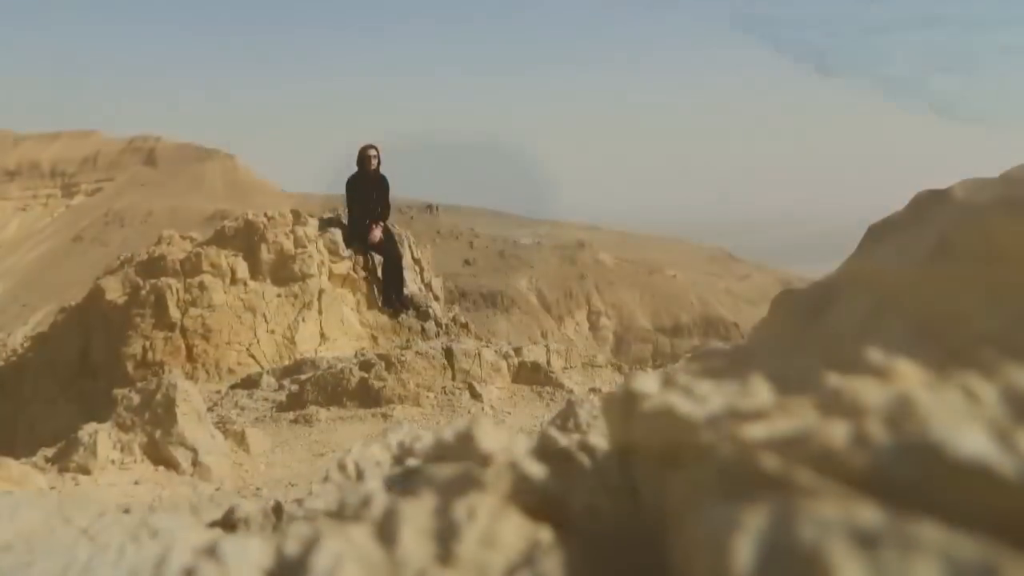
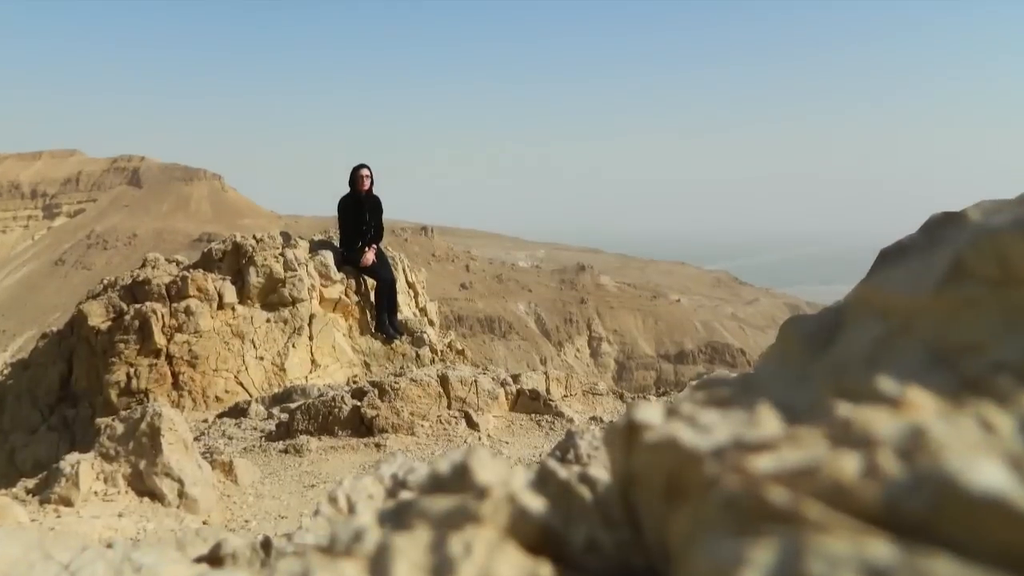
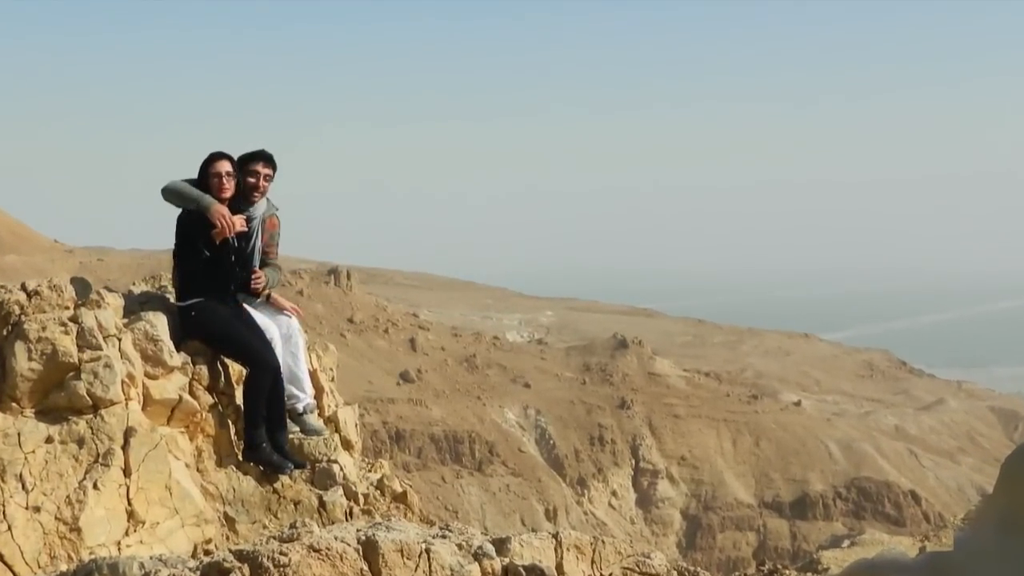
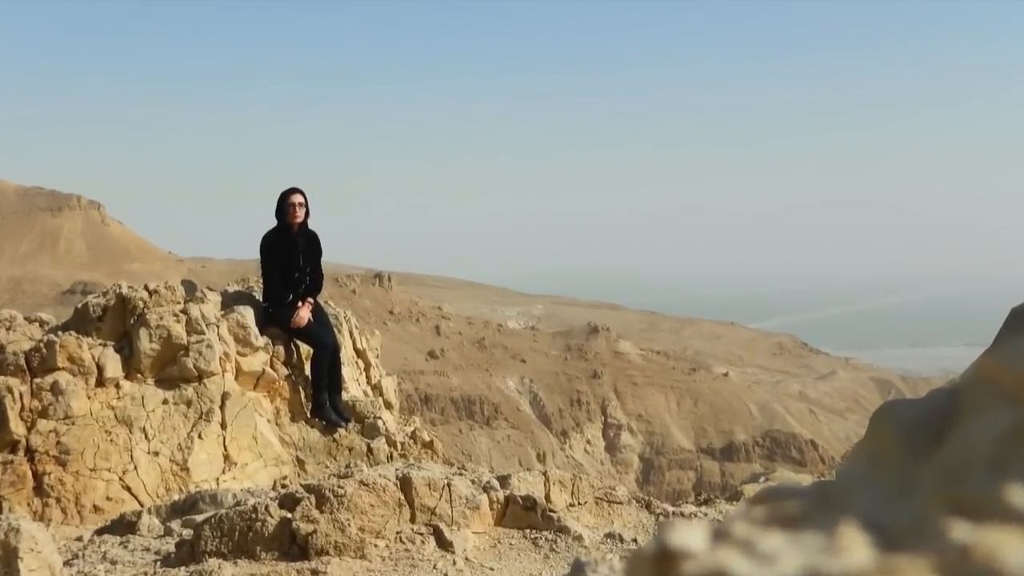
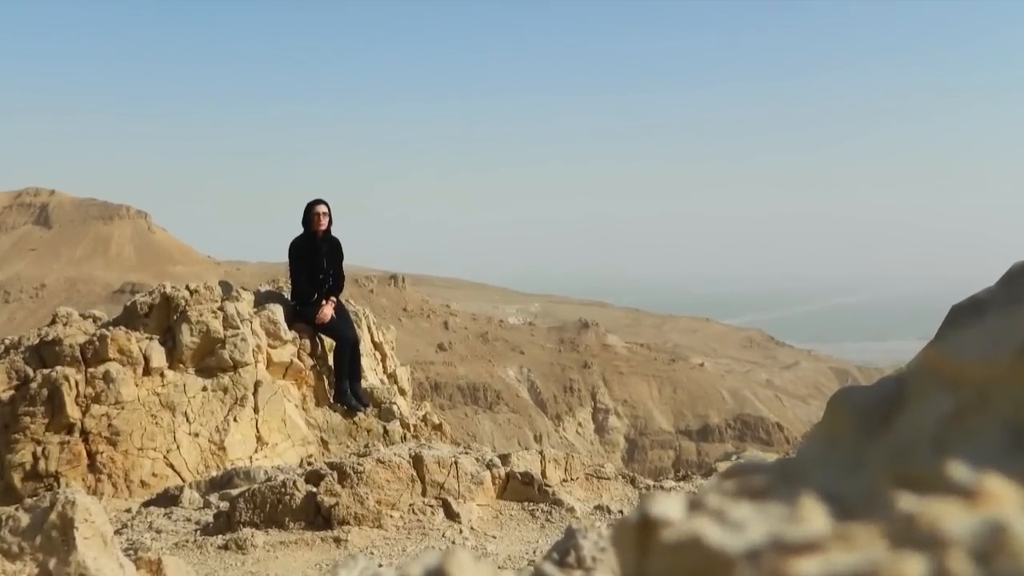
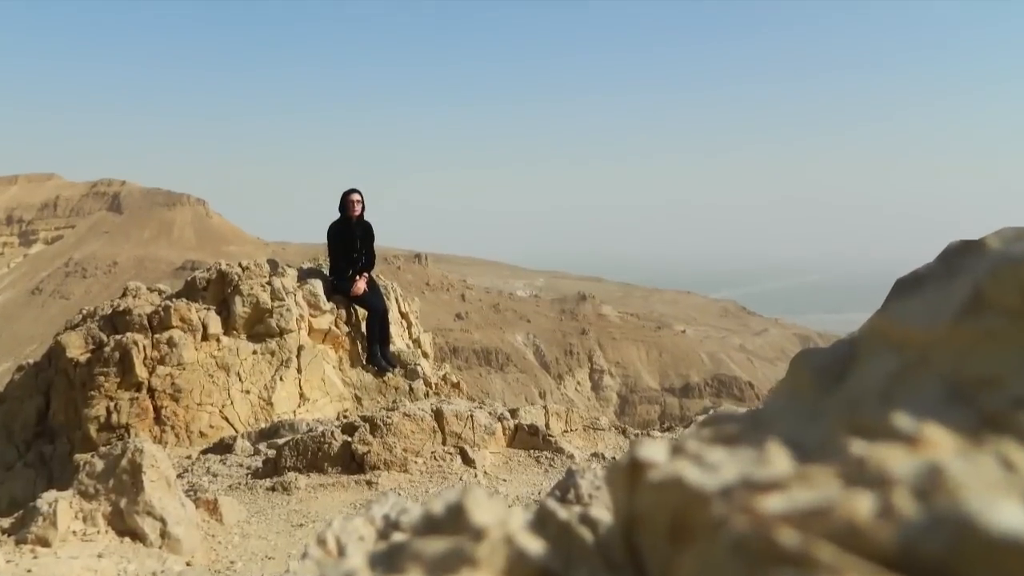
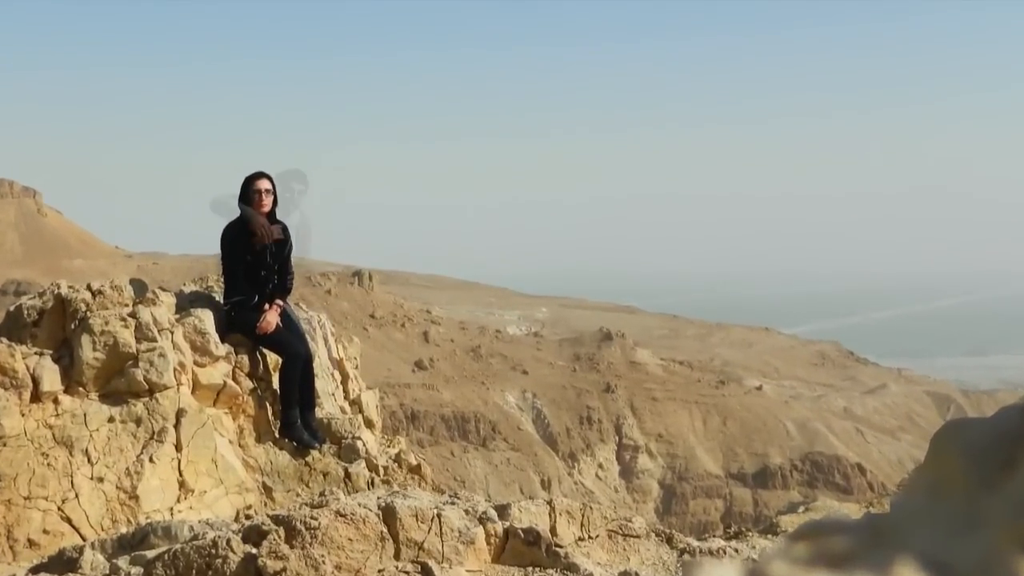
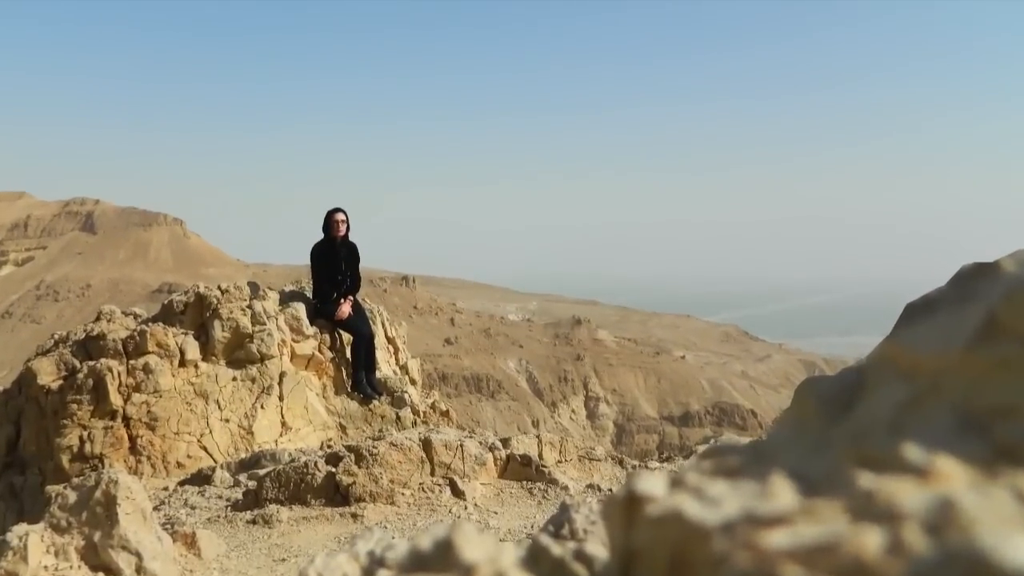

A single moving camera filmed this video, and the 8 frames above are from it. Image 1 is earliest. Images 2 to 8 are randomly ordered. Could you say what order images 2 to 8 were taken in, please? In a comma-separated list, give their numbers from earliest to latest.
2, 6, 8, 5, 4, 7, 3
